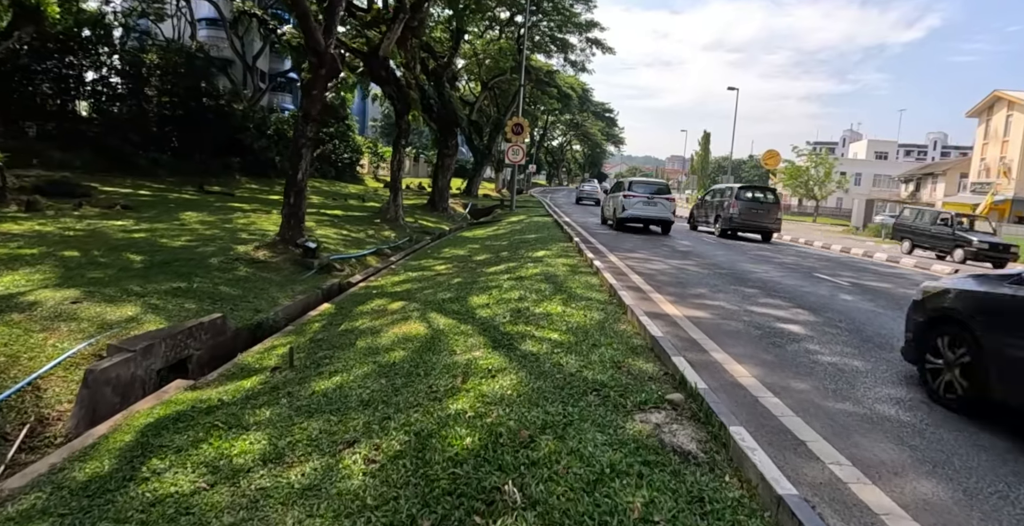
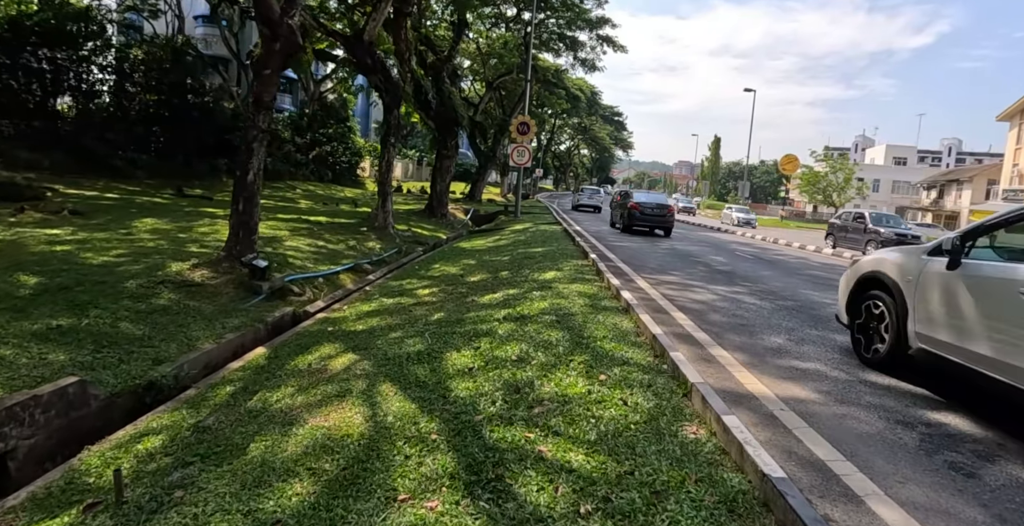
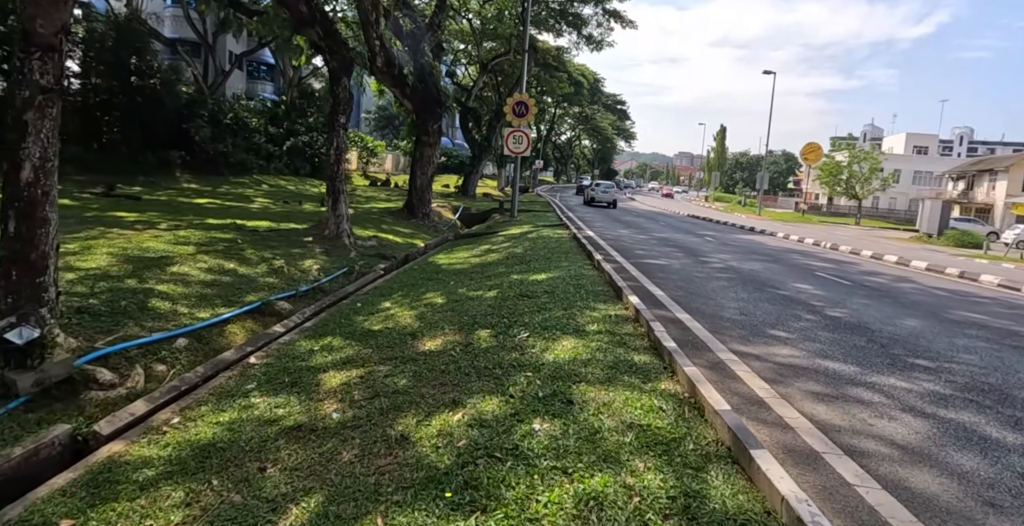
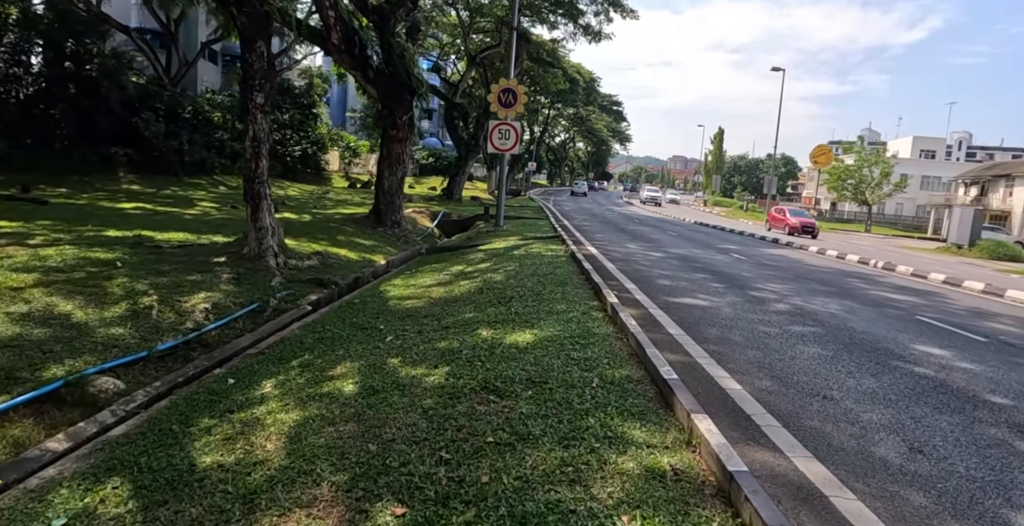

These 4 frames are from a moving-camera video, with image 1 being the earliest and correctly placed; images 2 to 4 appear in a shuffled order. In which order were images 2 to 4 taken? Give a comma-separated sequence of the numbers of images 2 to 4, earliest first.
2, 3, 4
